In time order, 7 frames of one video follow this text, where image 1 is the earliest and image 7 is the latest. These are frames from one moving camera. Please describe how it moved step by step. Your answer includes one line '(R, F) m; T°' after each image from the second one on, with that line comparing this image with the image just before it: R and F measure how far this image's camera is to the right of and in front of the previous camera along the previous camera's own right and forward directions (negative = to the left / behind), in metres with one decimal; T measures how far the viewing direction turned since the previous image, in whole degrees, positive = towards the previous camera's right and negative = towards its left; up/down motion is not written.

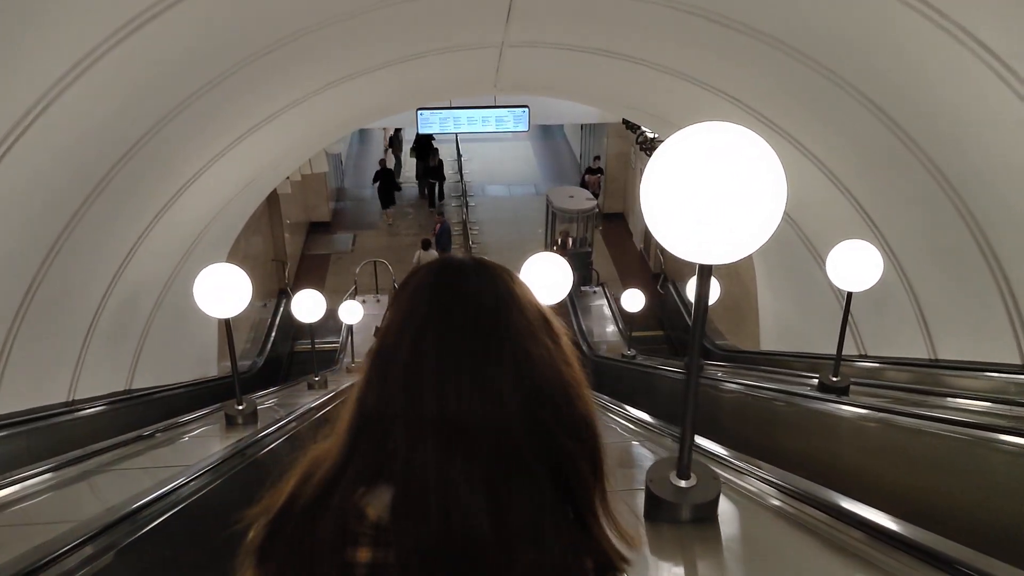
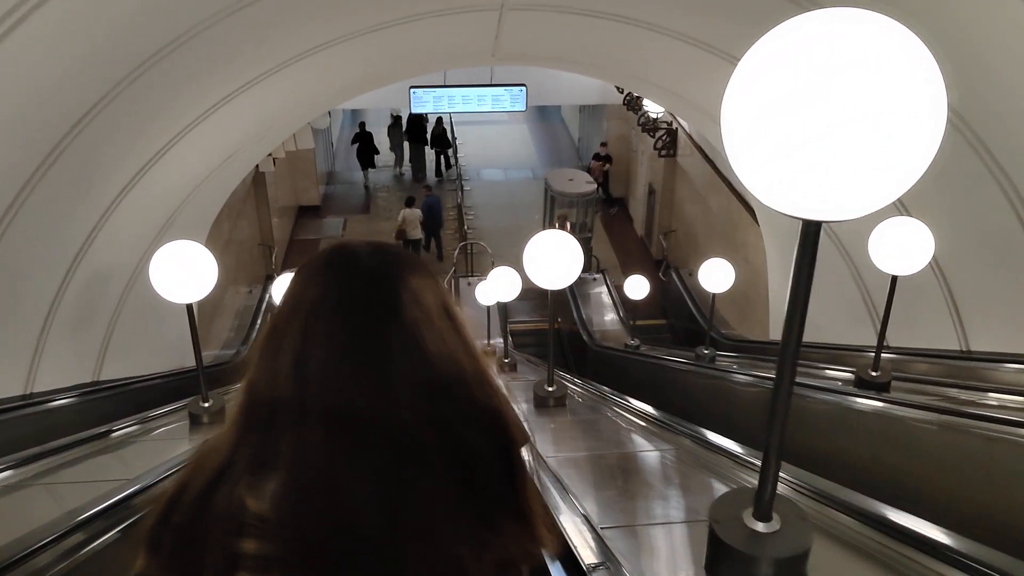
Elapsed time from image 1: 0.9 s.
(0.0, +0.4) m; 0°
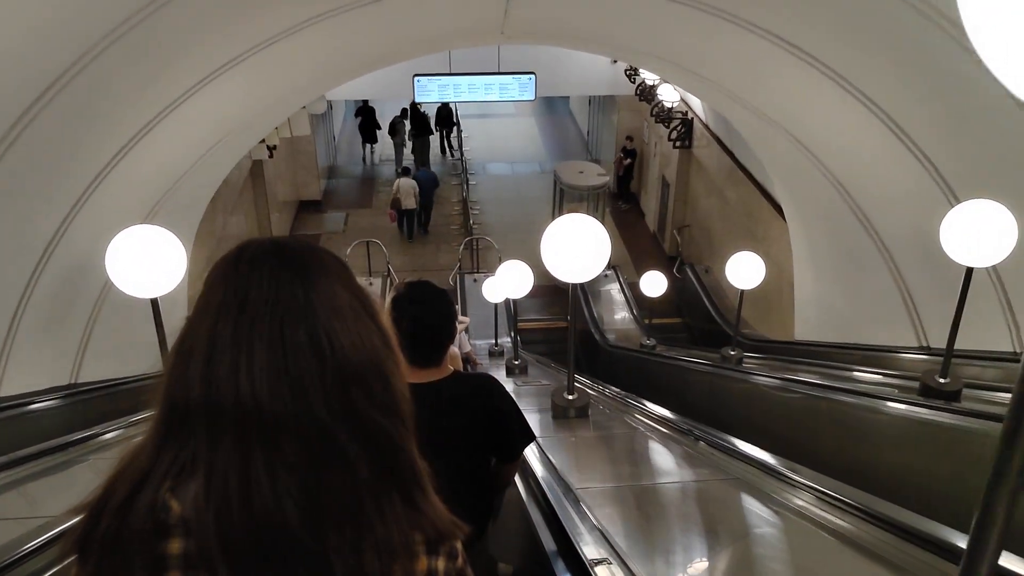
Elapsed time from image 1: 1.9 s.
(0.0, +0.4) m; 0°
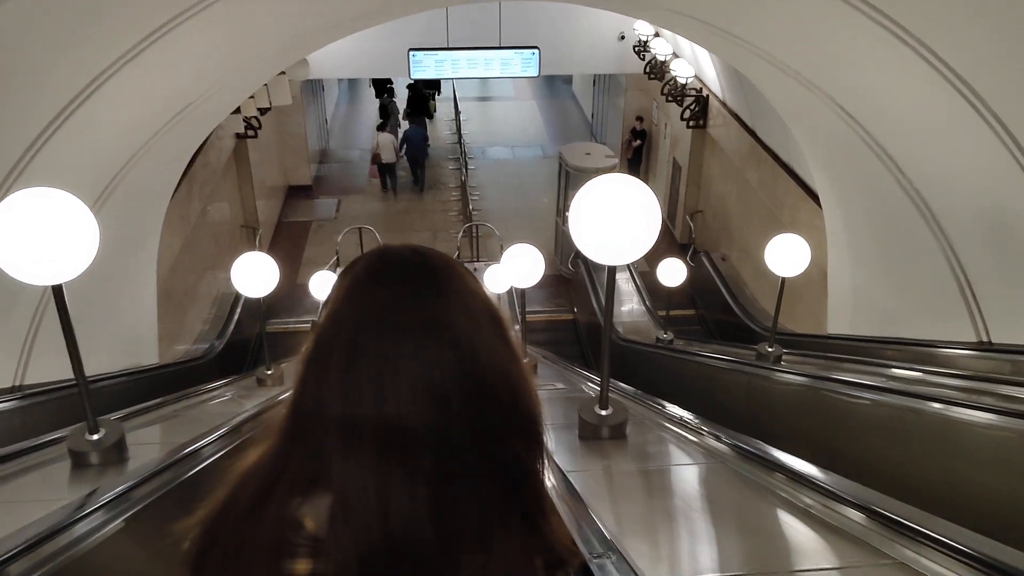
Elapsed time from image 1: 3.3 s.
(-0.1, +0.6) m; 0°
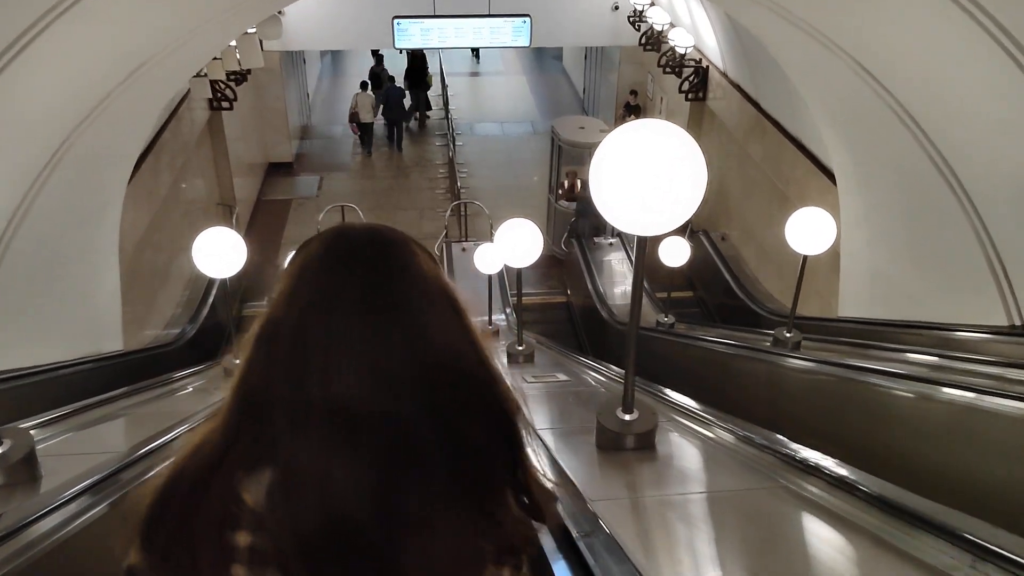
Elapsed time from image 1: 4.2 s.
(0.0, +0.4) m; +1°
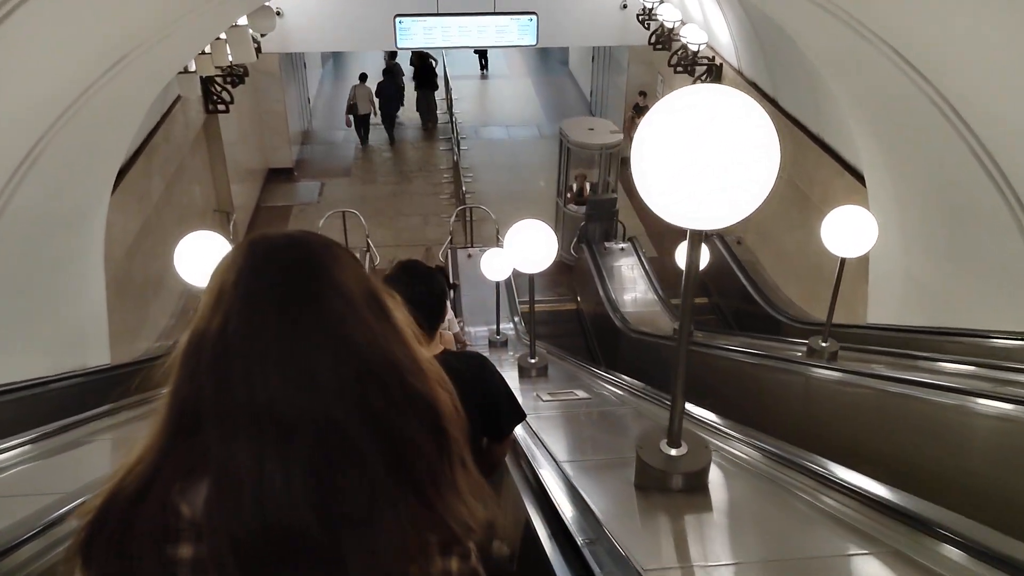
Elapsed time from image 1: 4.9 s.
(0.0, +0.3) m; 0°
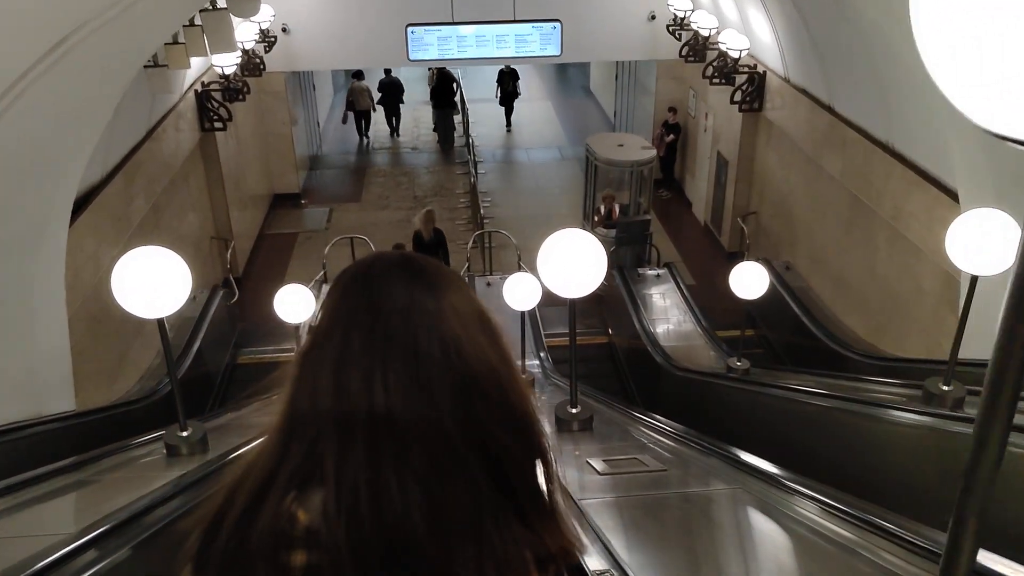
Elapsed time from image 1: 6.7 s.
(-0.1, +0.8) m; -1°
